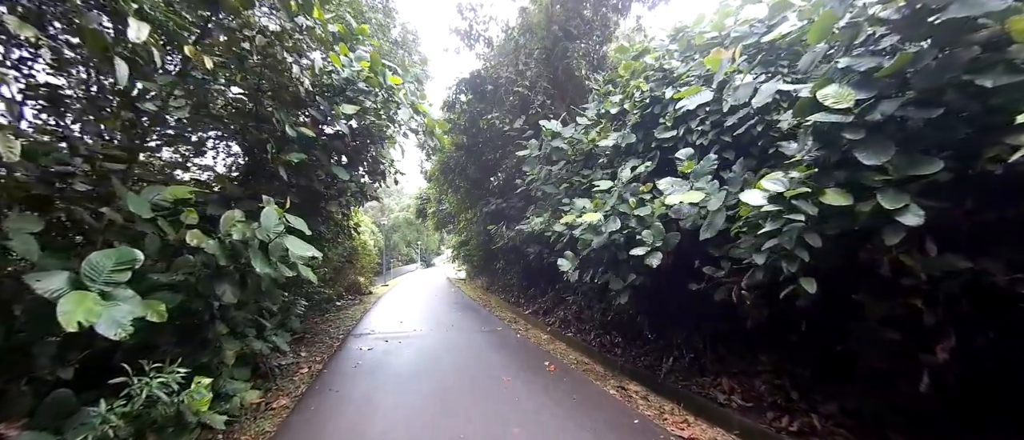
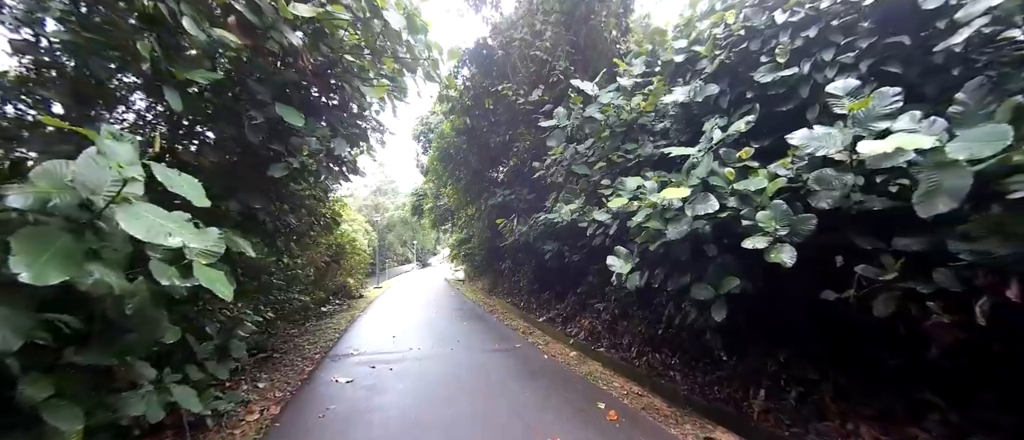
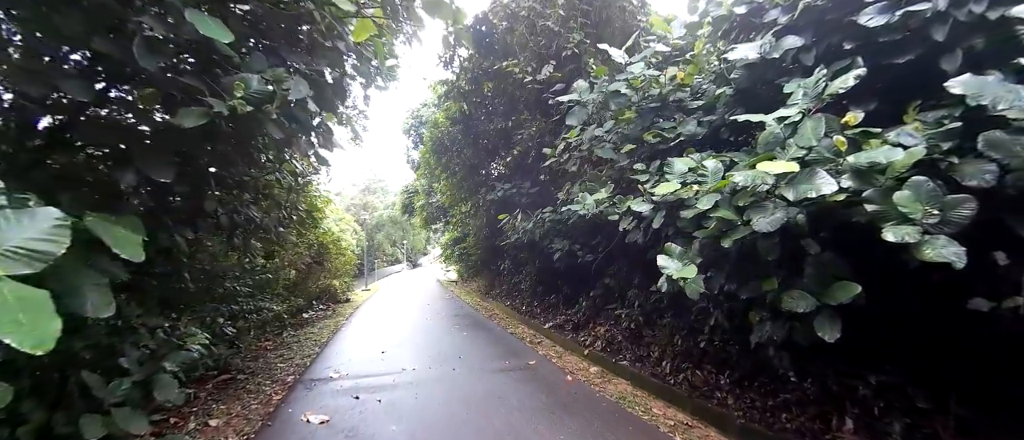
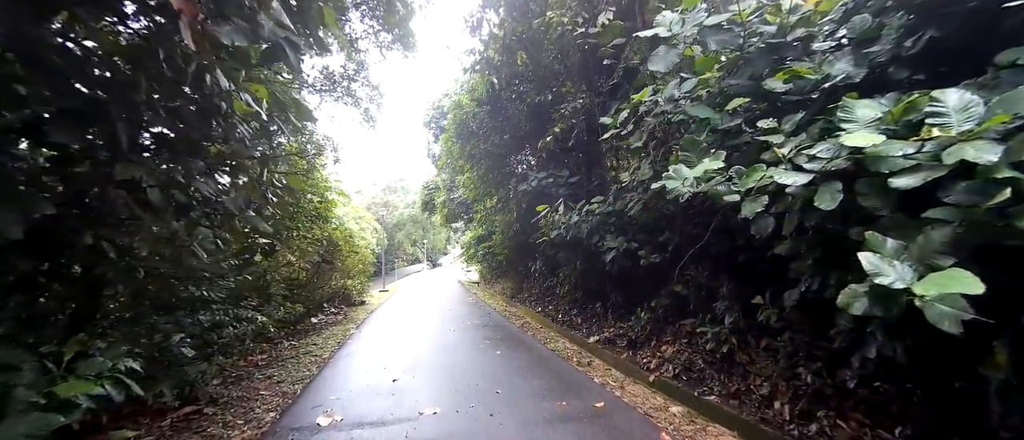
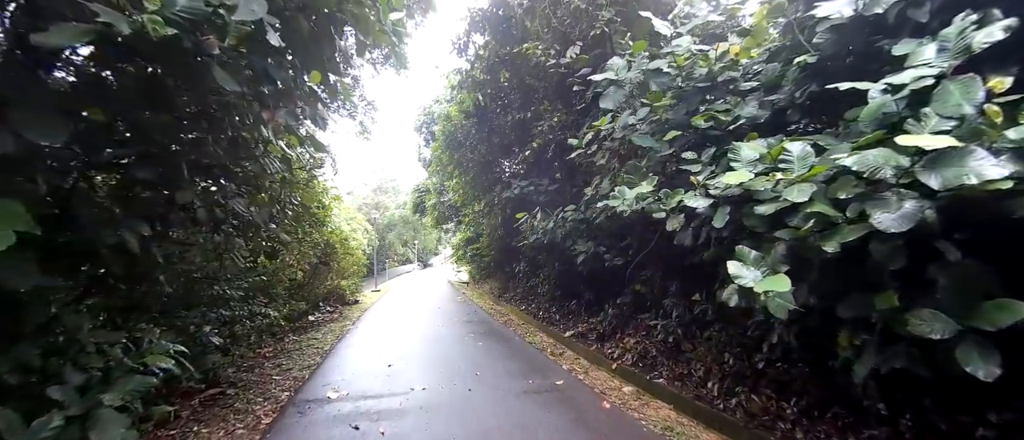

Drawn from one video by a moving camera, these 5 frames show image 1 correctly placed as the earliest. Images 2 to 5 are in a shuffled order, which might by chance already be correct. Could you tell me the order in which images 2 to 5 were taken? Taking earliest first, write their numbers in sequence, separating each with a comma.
2, 3, 5, 4
